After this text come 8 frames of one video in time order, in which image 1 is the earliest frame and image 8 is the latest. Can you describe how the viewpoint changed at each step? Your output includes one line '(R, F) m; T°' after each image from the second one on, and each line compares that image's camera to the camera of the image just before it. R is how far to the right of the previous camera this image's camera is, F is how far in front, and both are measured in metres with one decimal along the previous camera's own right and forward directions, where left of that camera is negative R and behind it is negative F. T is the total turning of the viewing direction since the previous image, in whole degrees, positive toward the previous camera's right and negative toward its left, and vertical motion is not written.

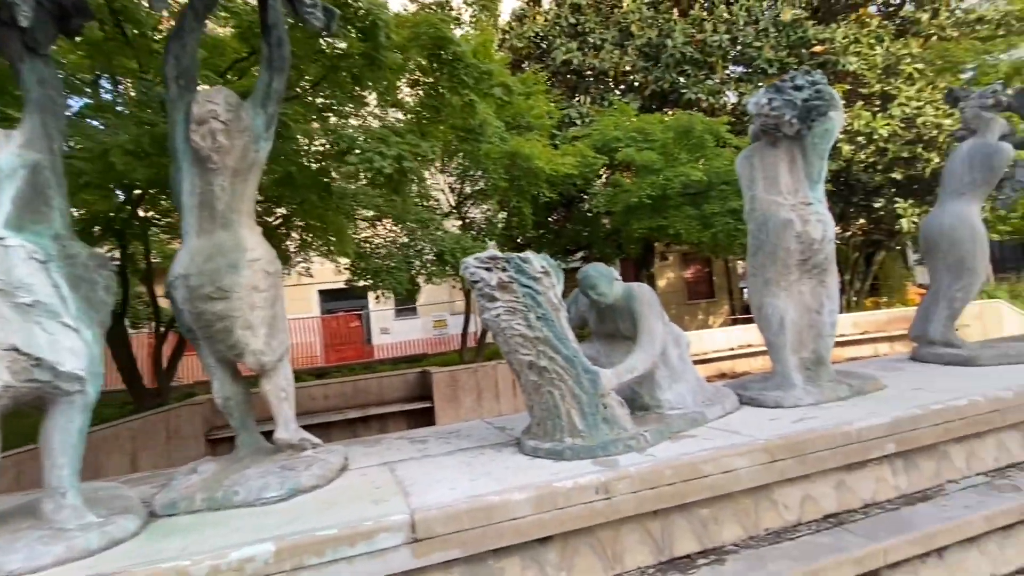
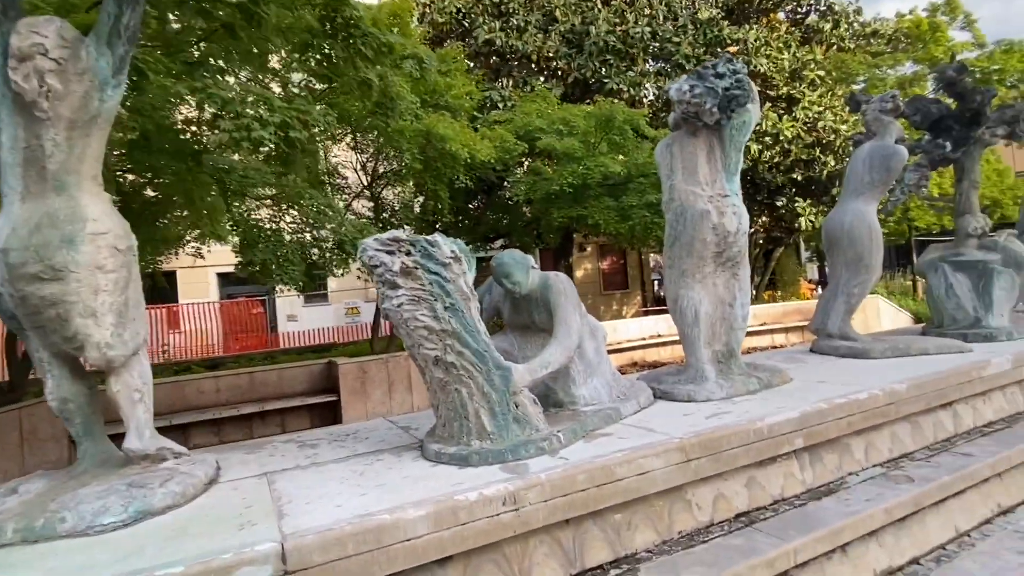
(+0.1, +0.3) m; +8°
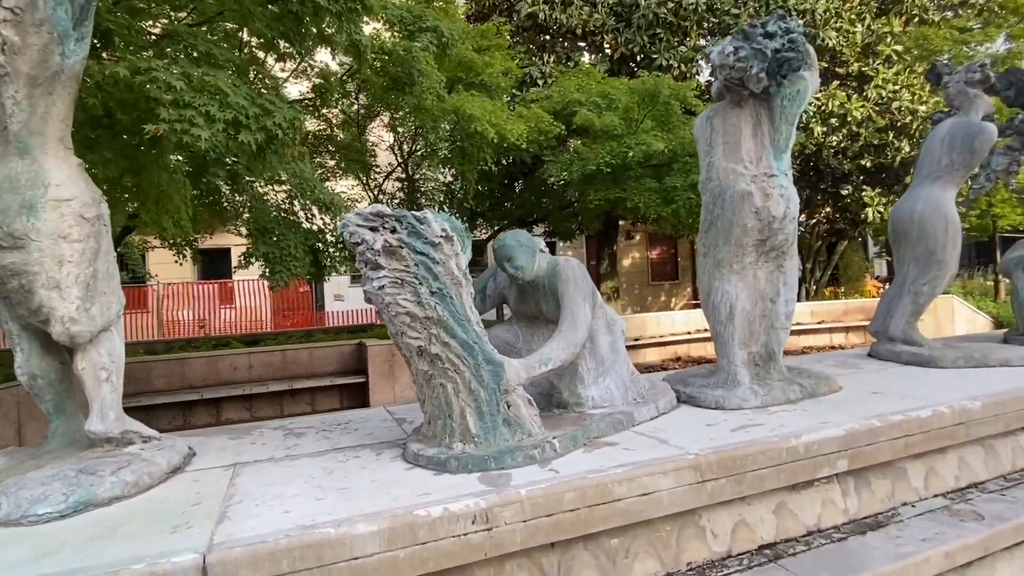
(+0.2, +0.3) m; -5°
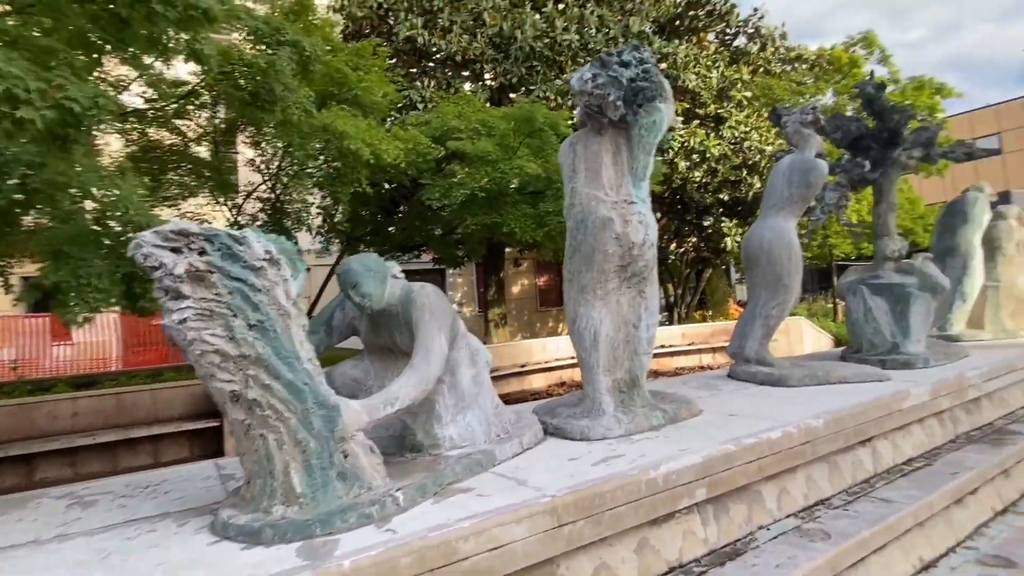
(+0.2, +0.2) m; +11°
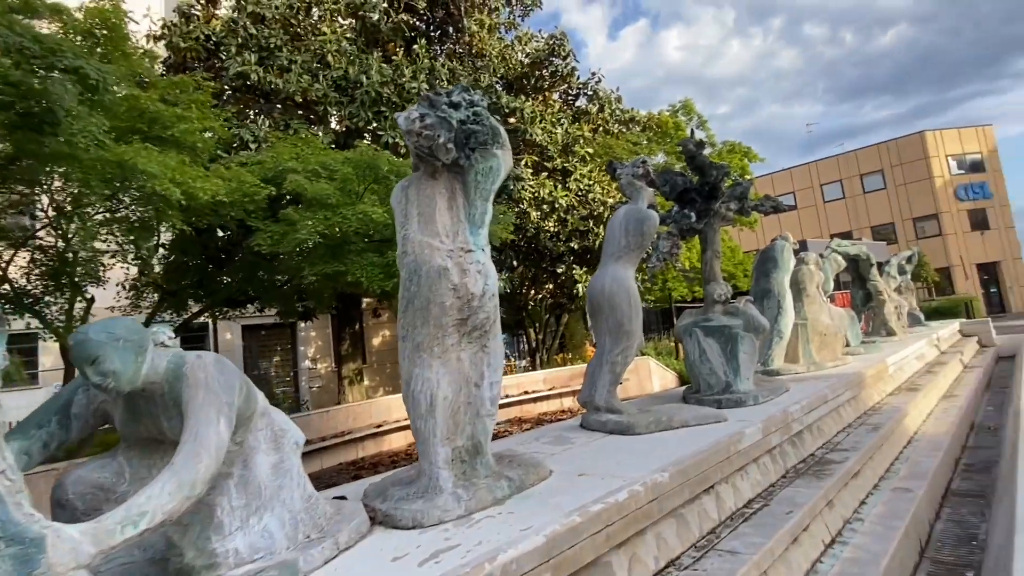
(+0.2, +0.3) m; +14°
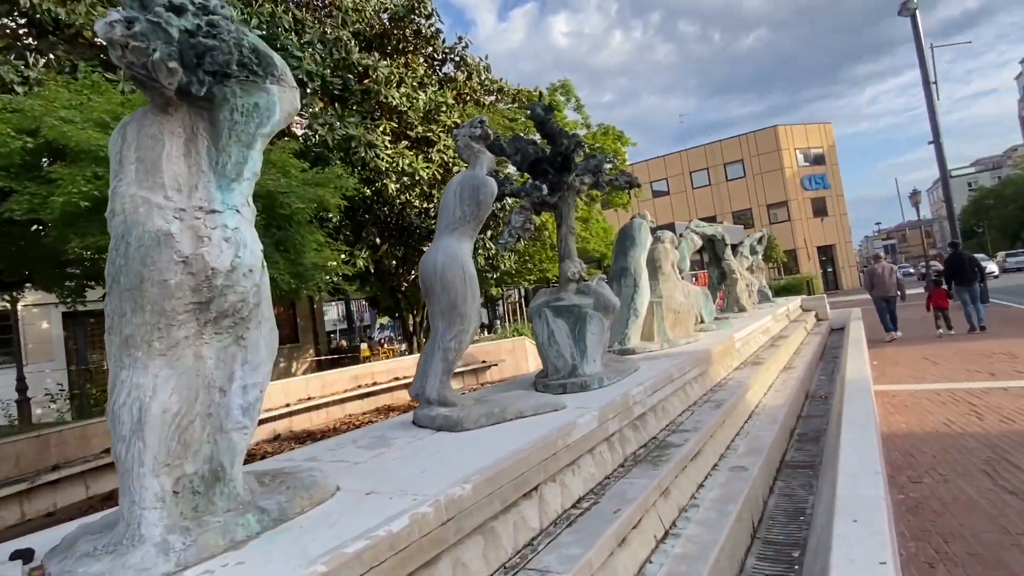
(+0.5, +0.5) m; +11°
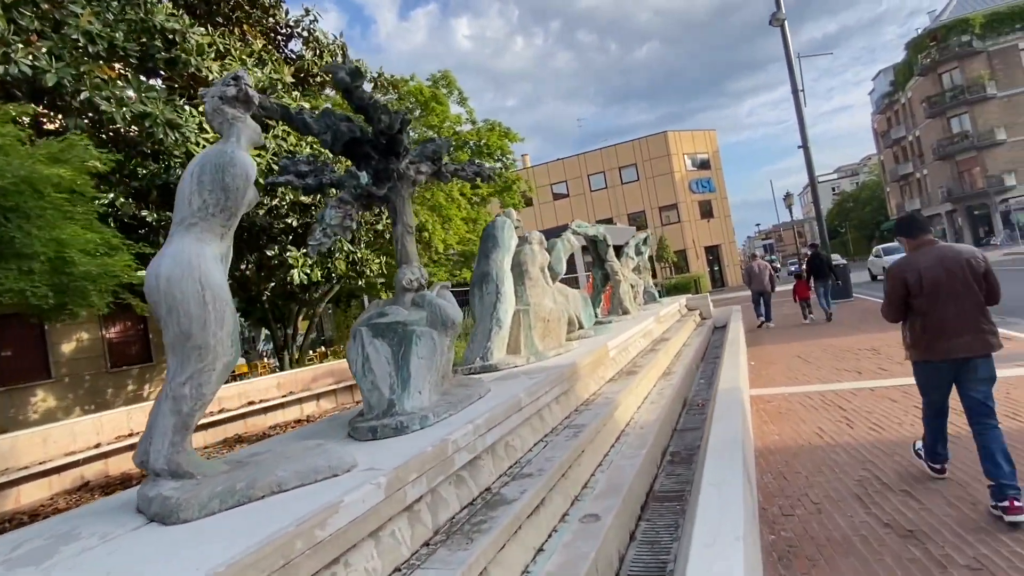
(+0.7, +0.9) m; +9°
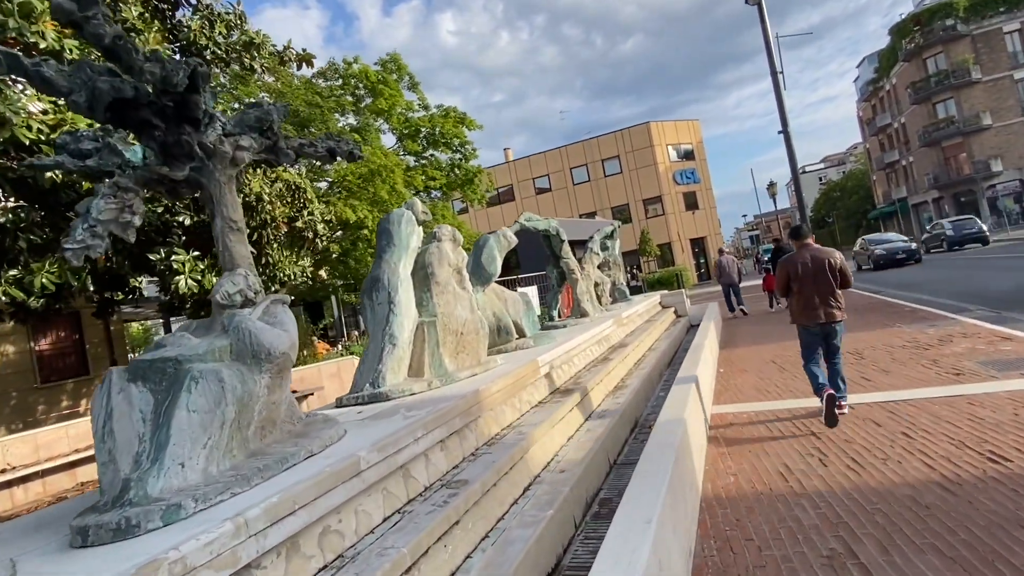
(+0.8, +1.1) m; +1°
